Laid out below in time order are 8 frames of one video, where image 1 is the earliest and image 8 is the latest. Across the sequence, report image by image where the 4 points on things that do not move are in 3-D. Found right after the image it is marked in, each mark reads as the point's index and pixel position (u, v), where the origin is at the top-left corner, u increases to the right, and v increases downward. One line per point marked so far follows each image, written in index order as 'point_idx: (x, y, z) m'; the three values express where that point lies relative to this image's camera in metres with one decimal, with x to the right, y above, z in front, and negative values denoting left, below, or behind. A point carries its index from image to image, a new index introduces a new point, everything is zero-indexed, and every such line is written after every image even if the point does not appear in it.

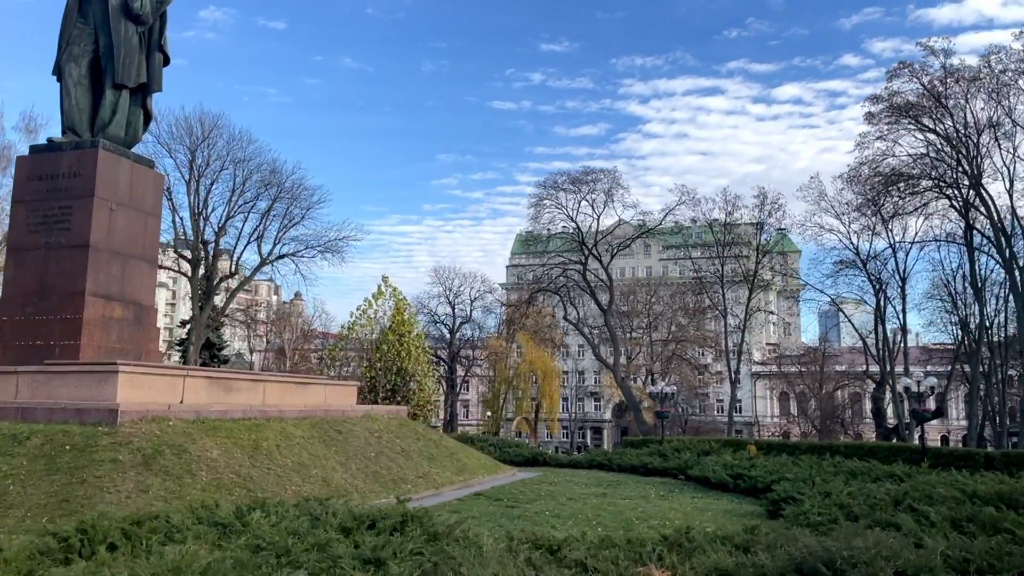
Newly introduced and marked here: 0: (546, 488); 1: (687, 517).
0: (+0.6, -3.2, +12.7) m
1: (+2.1, -2.7, +9.4) m
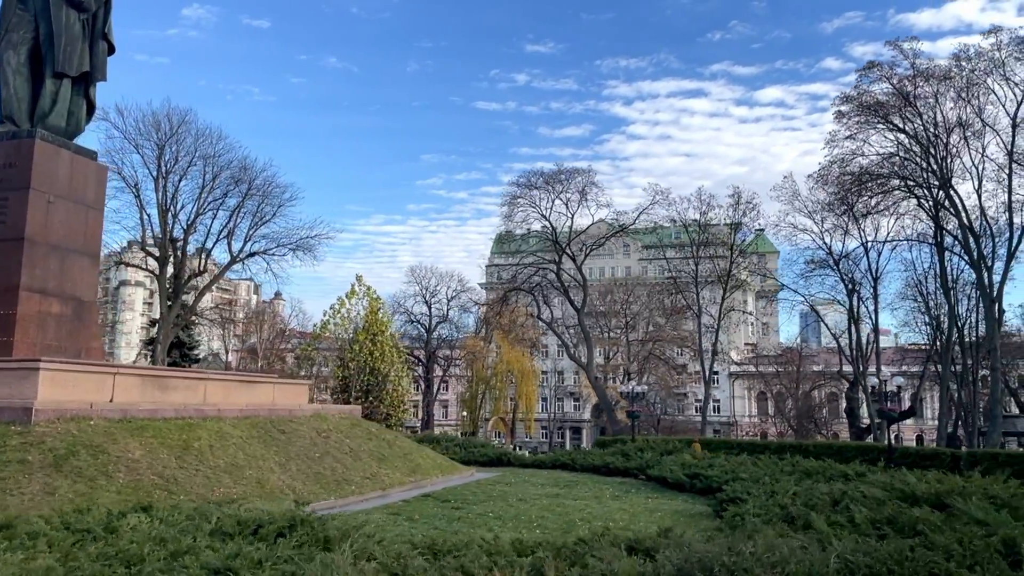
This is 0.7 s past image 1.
0: (-0.2, -3.2, +12.5) m
1: (+1.4, -2.7, +9.2) m
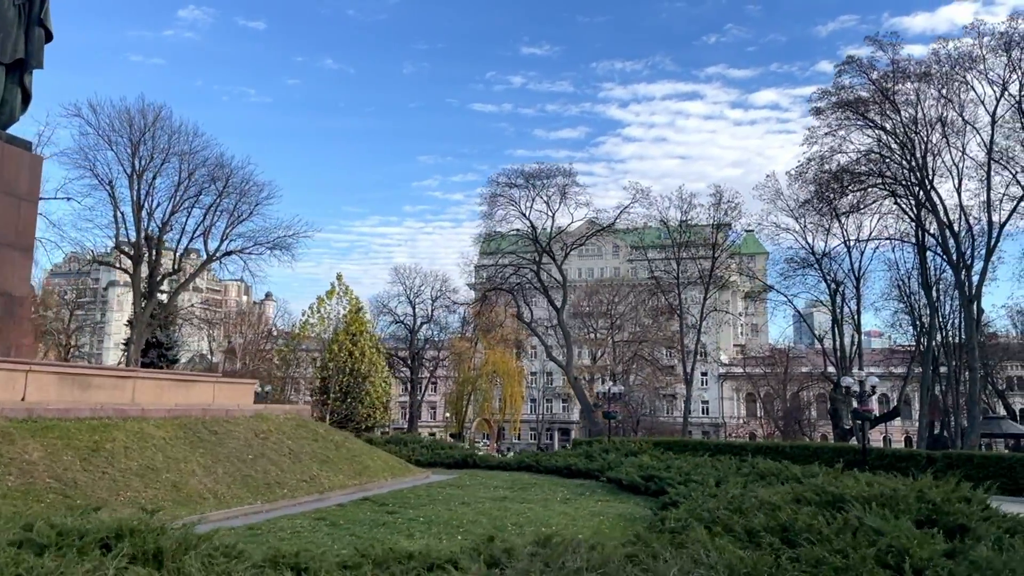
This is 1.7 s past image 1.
0: (-1.0, -3.1, +12.0) m
1: (+0.6, -2.6, +8.7) m
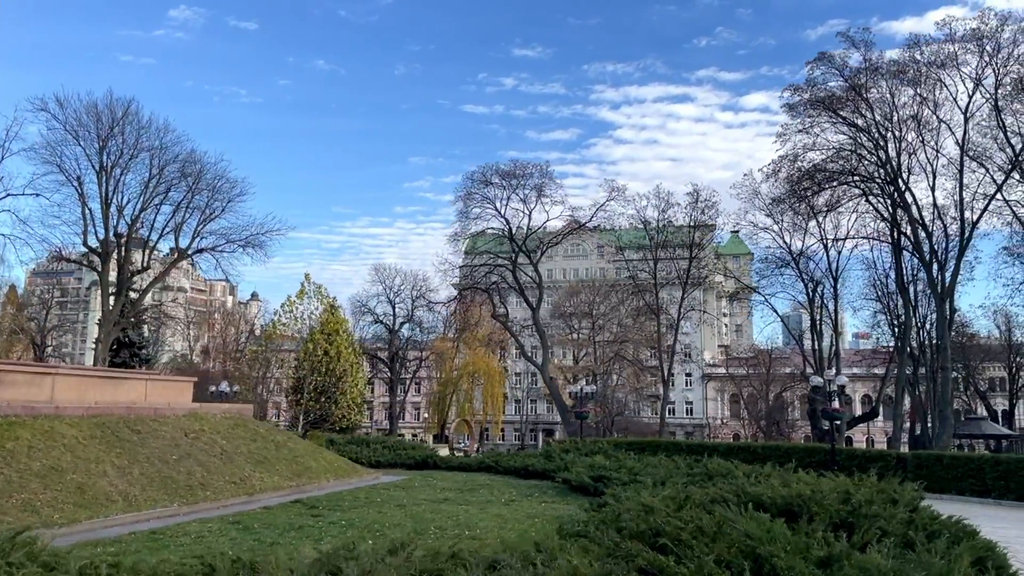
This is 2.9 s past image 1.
0: (-1.8, -3.0, +11.6) m
1: (-0.2, -2.5, +8.3) m
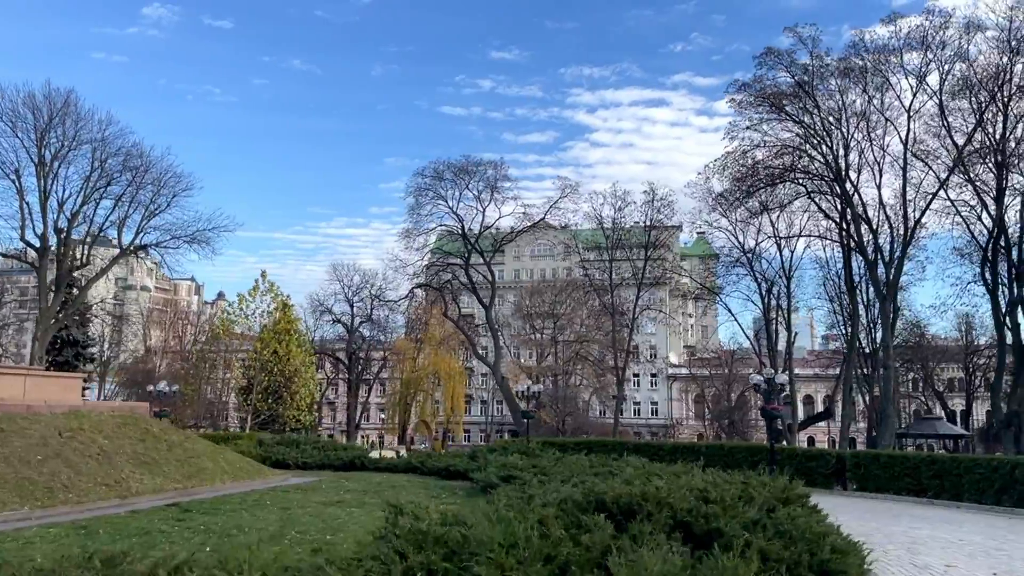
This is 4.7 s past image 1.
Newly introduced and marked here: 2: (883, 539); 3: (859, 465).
0: (-3.2, -2.9, +11.0) m
1: (-1.4, -2.4, +7.8) m
2: (+4.3, -2.9, +9.0) m
3: (+8.7, -4.4, +19.5) m
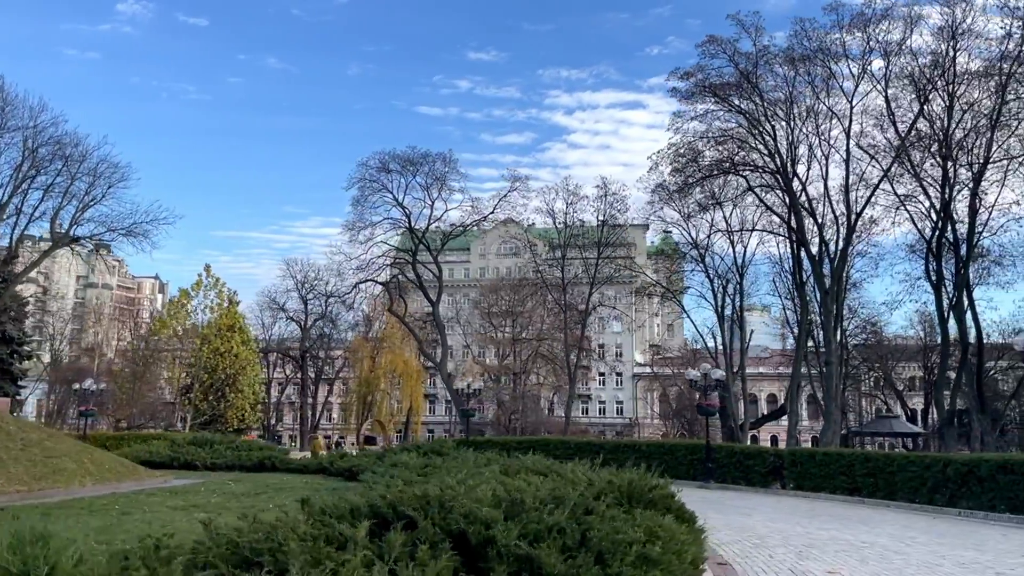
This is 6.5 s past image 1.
0: (-4.7, -2.7, +10.1) m
1: (-2.8, -2.2, +6.9) m
2: (+2.8, -2.7, +8.4) m
3: (+6.9, -4.2, +19.0) m
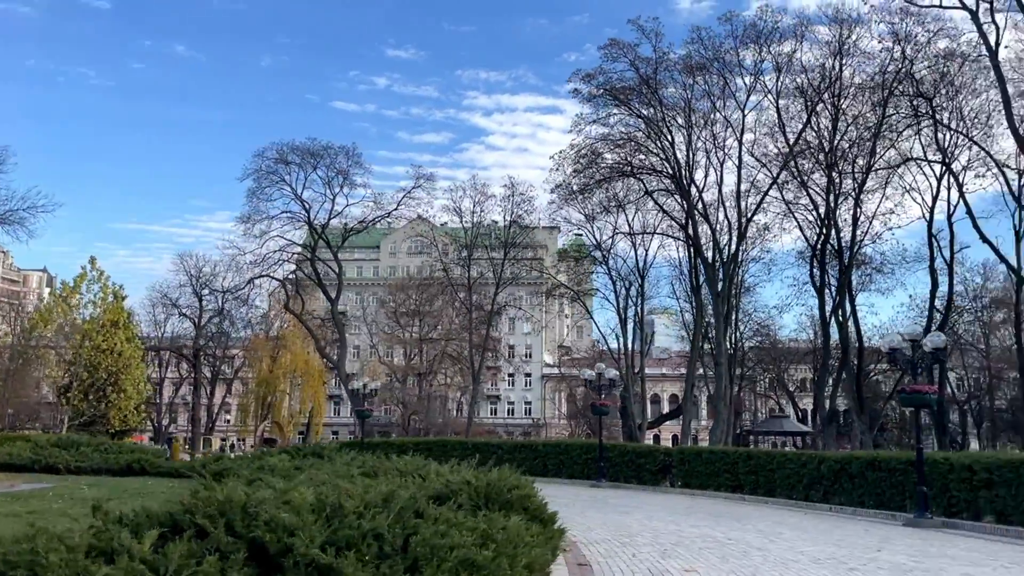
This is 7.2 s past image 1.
0: (-6.2, -2.5, +9.2) m
1: (-4.0, -2.1, +6.3) m
2: (+1.4, -2.7, +8.3) m
3: (+4.2, -4.3, +19.3) m
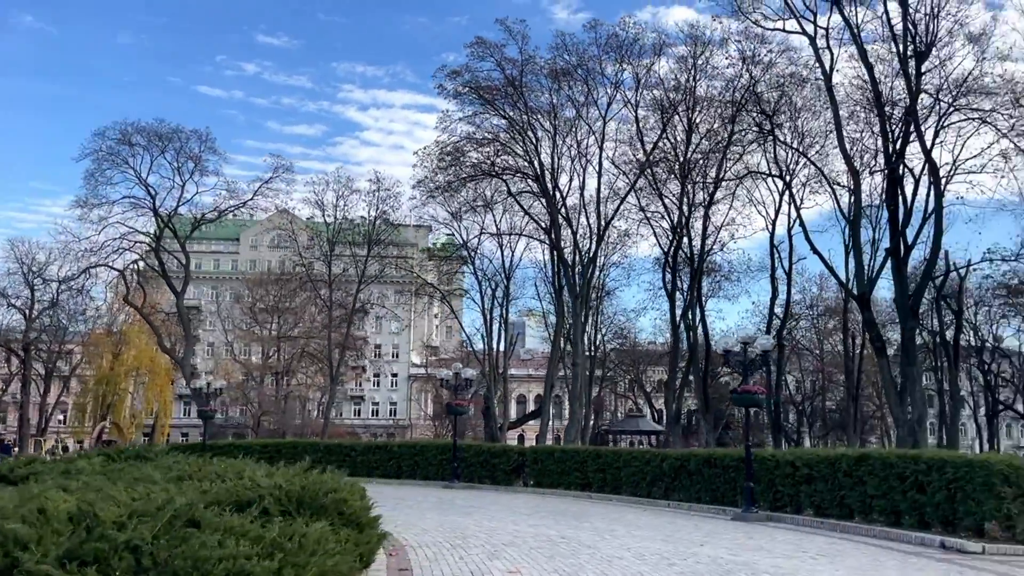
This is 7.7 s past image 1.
0: (-8.0, -2.3, +7.8) m
1: (-5.4, -1.9, +5.3) m
2: (-0.3, -2.6, +8.2) m
3: (+0.6, -4.3, +19.5) m
